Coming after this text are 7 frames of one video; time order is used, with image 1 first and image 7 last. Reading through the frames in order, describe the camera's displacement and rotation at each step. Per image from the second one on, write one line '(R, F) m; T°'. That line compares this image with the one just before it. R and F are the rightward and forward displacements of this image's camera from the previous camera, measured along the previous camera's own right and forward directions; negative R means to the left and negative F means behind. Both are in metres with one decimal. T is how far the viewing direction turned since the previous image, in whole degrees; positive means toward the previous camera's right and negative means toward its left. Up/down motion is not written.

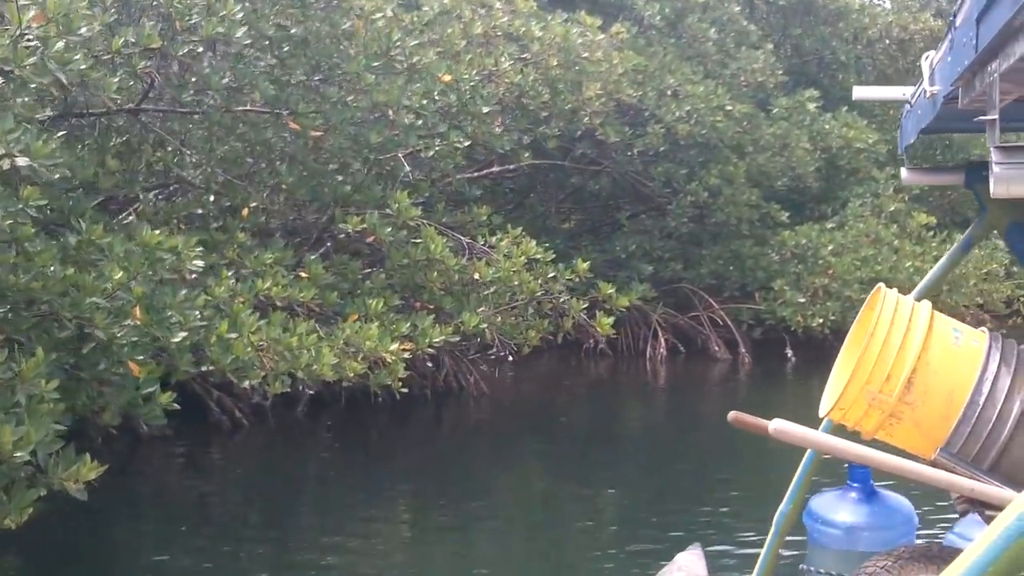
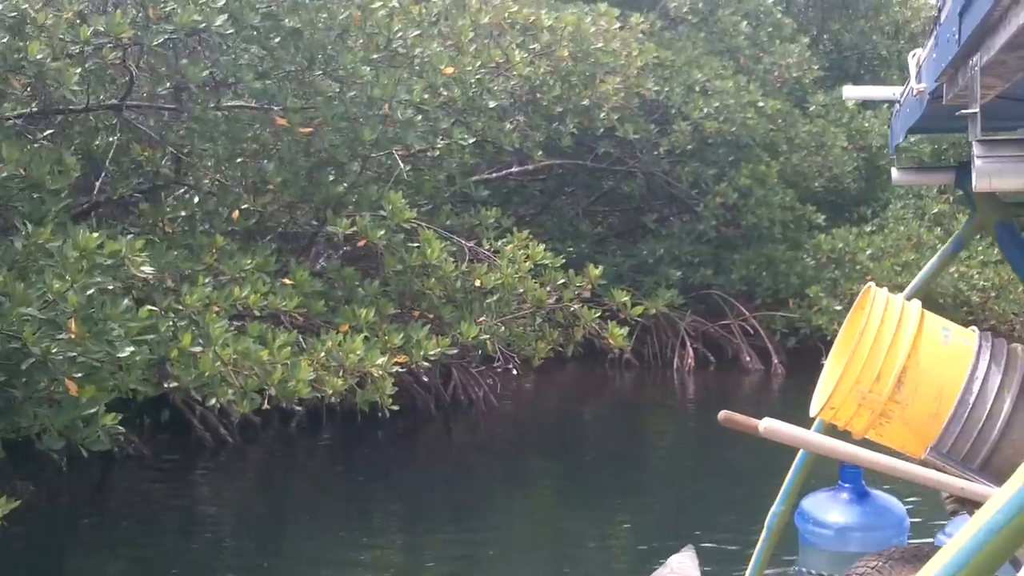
(+0.2, +0.6) m; -2°
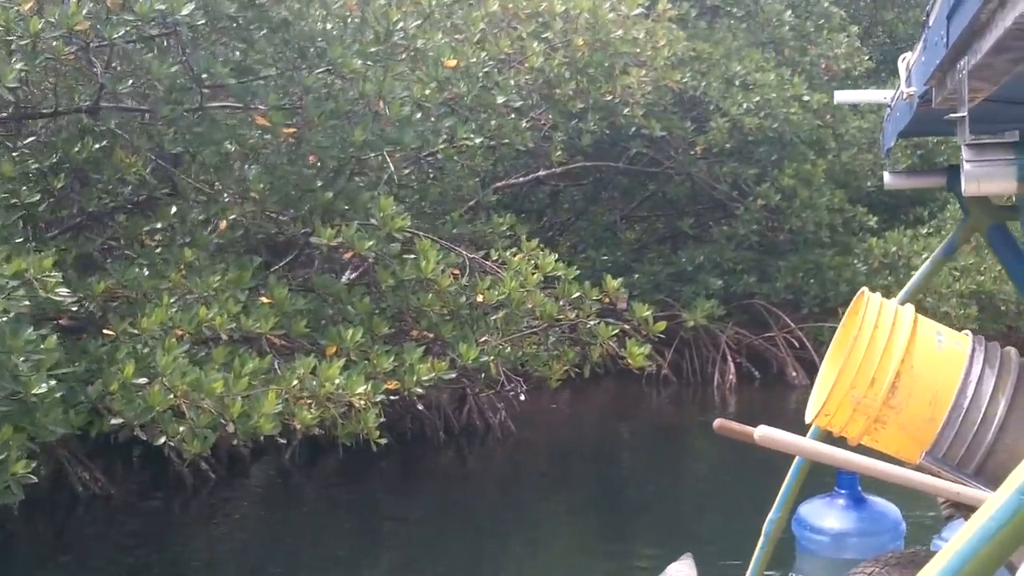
(+0.2, +0.7) m; -2°
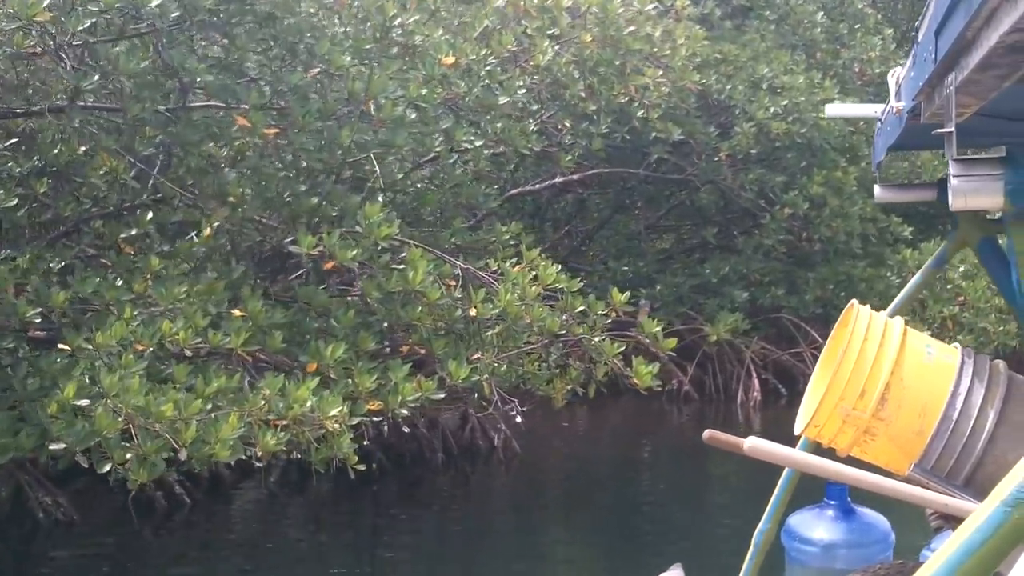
(+0.2, +0.5) m; -2°
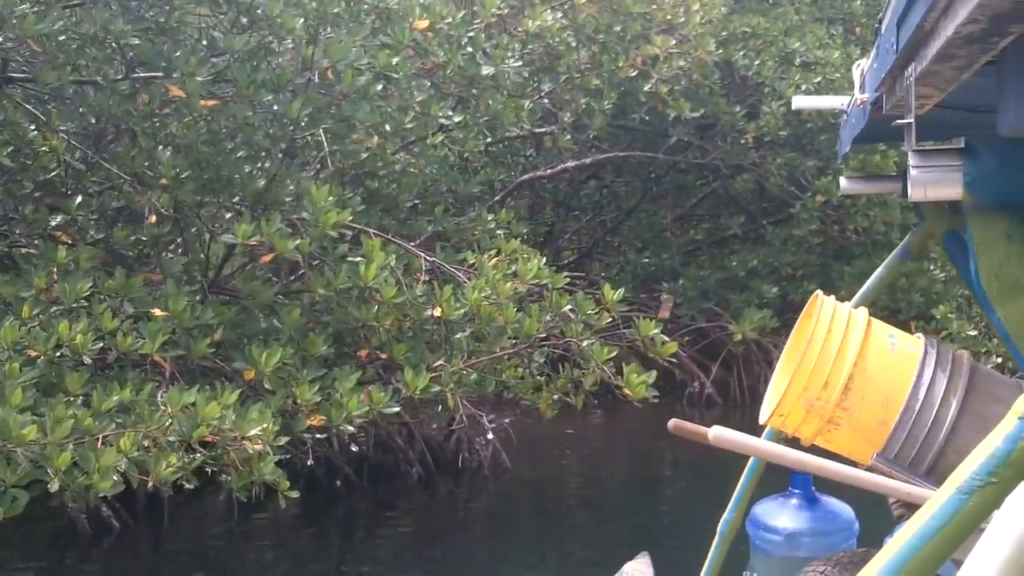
(+0.3, +0.8) m; -2°
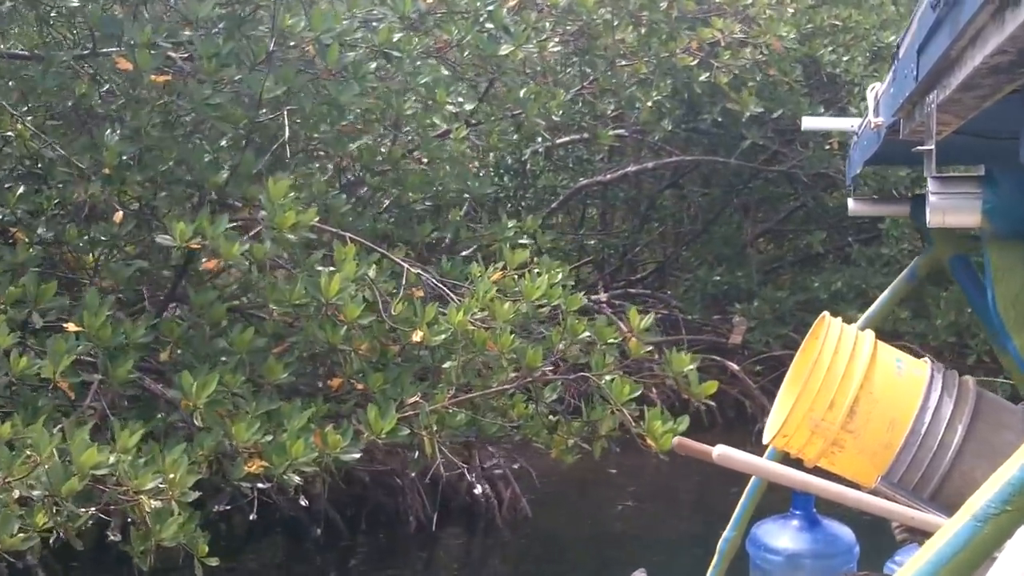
(+0.3, +0.9) m; -4°
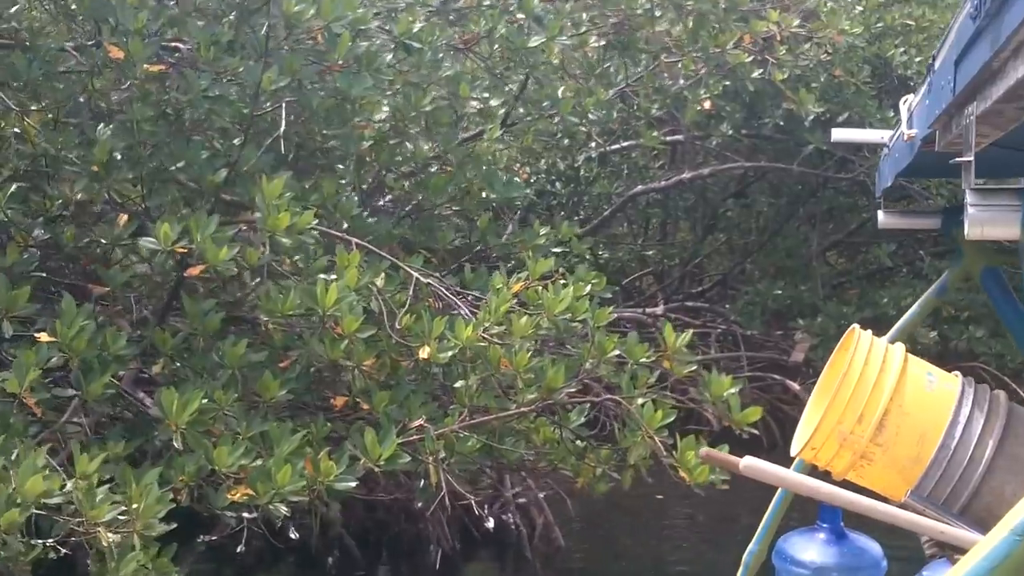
(+0.2, +0.4) m; -3°
